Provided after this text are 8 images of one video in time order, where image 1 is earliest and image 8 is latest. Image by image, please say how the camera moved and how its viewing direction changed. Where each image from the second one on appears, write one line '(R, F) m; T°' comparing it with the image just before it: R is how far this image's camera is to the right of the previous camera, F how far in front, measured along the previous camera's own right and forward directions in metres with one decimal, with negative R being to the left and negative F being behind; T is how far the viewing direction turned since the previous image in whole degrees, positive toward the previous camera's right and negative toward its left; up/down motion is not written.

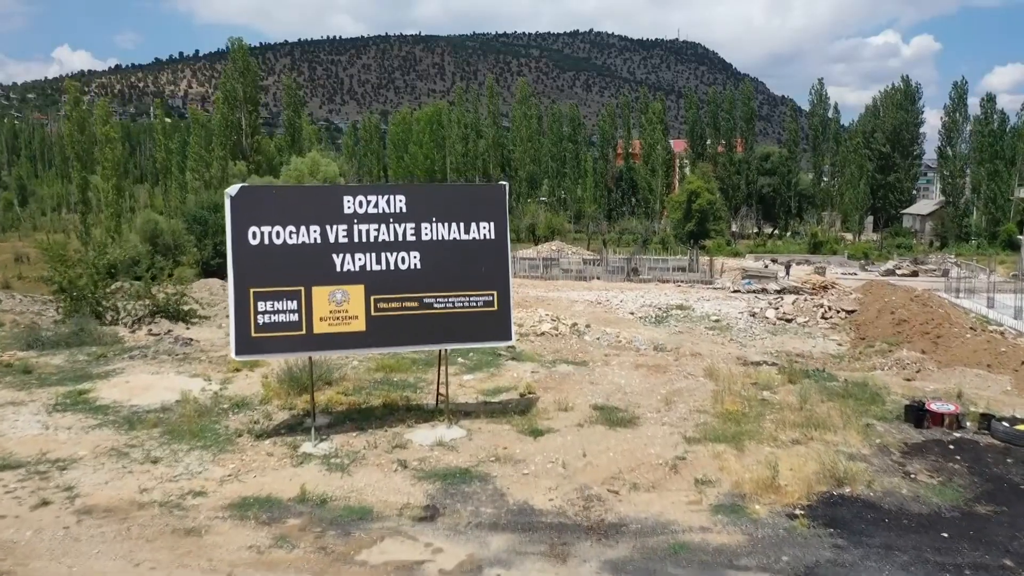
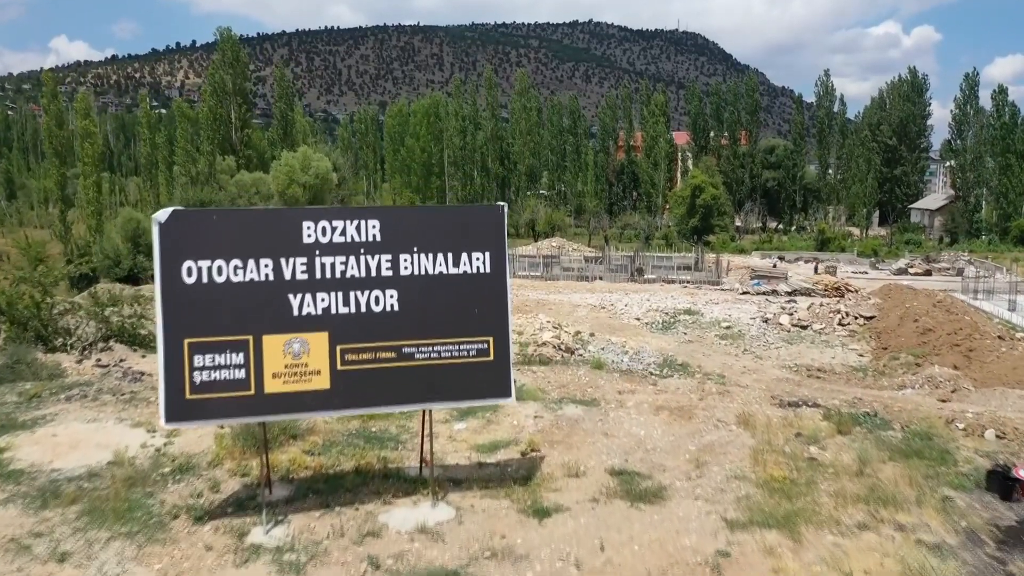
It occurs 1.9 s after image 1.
(0.0, +1.1) m; 0°
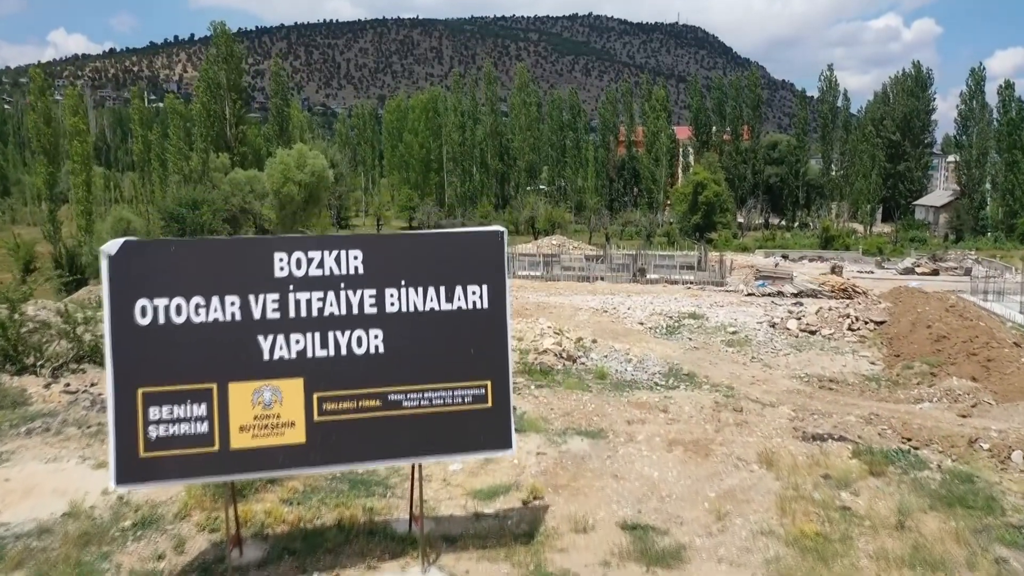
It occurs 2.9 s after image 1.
(0.0, +0.5) m; 0°
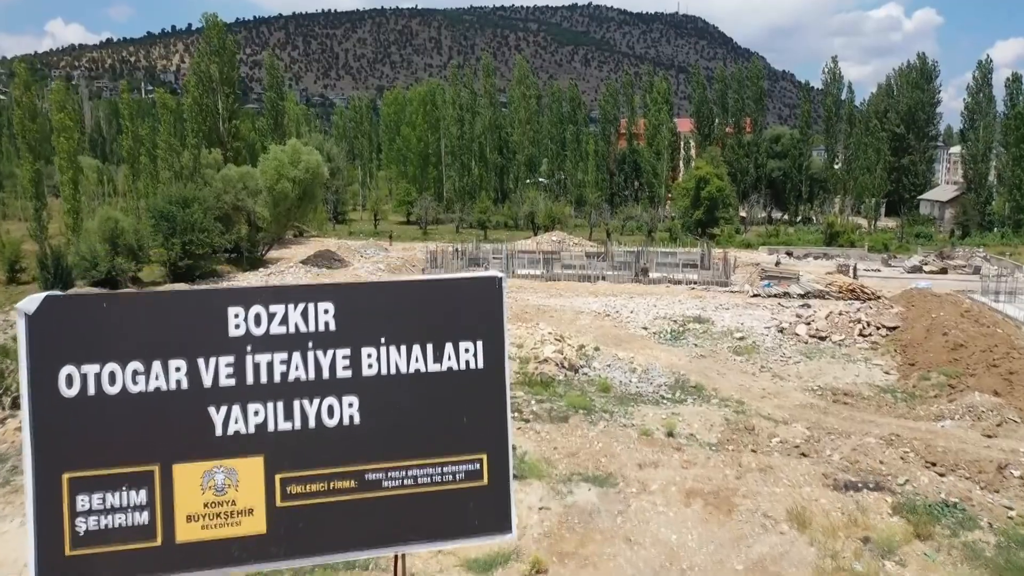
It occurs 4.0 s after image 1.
(0.0, +0.6) m; 0°
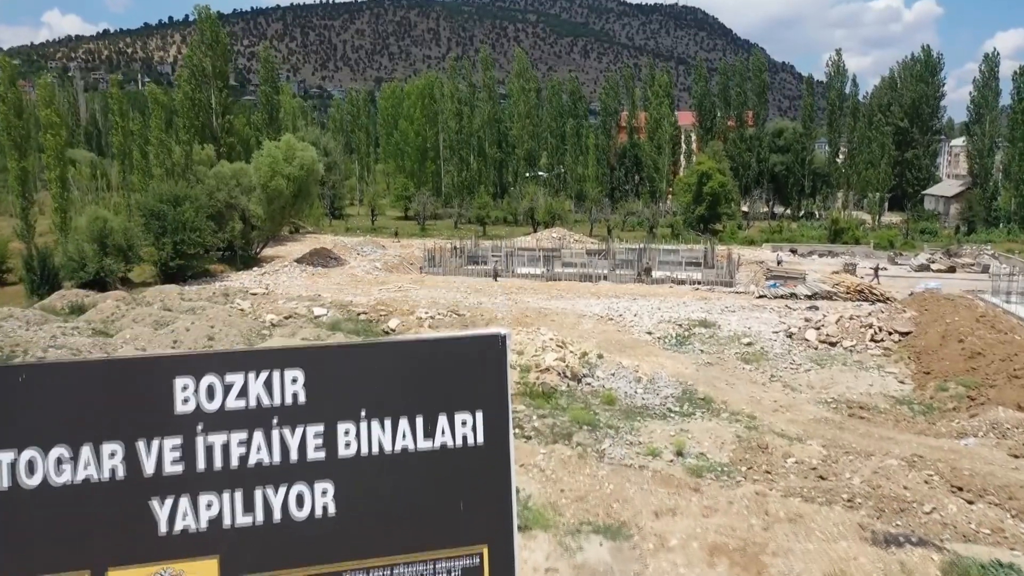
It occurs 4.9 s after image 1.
(0.0, +0.6) m; 0°
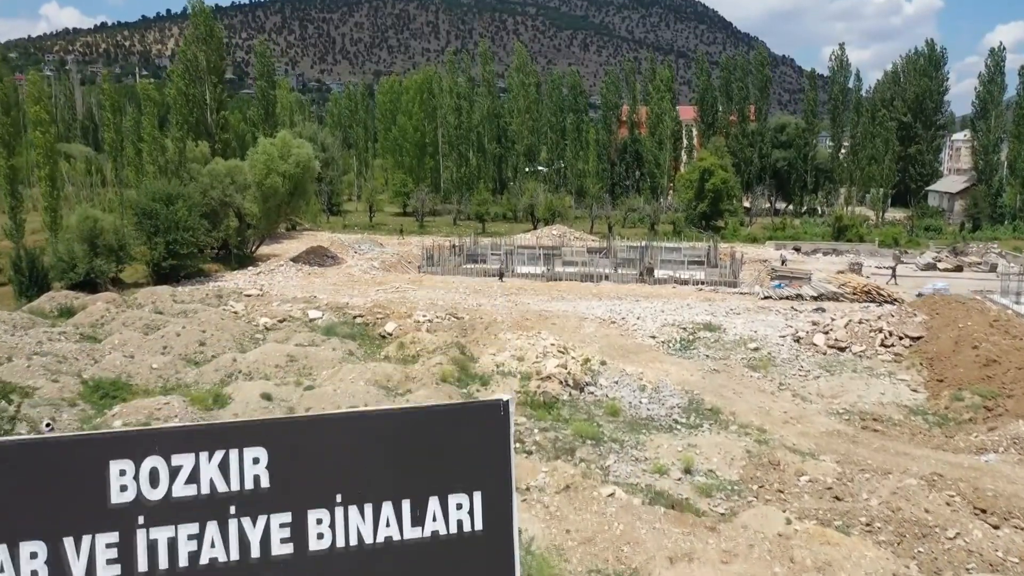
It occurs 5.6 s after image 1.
(0.0, +0.5) m; 0°
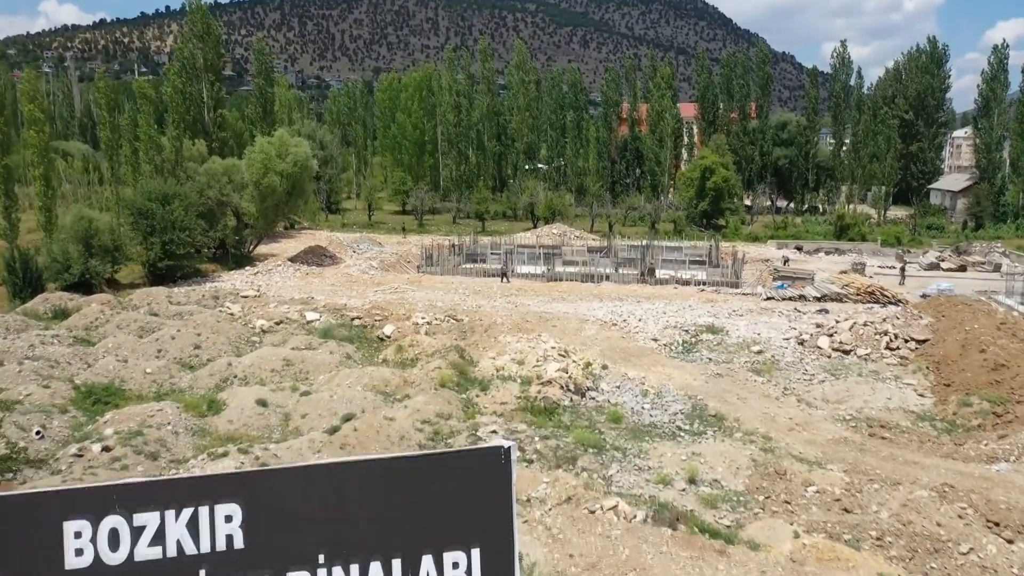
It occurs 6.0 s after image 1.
(0.0, +0.2) m; 0°
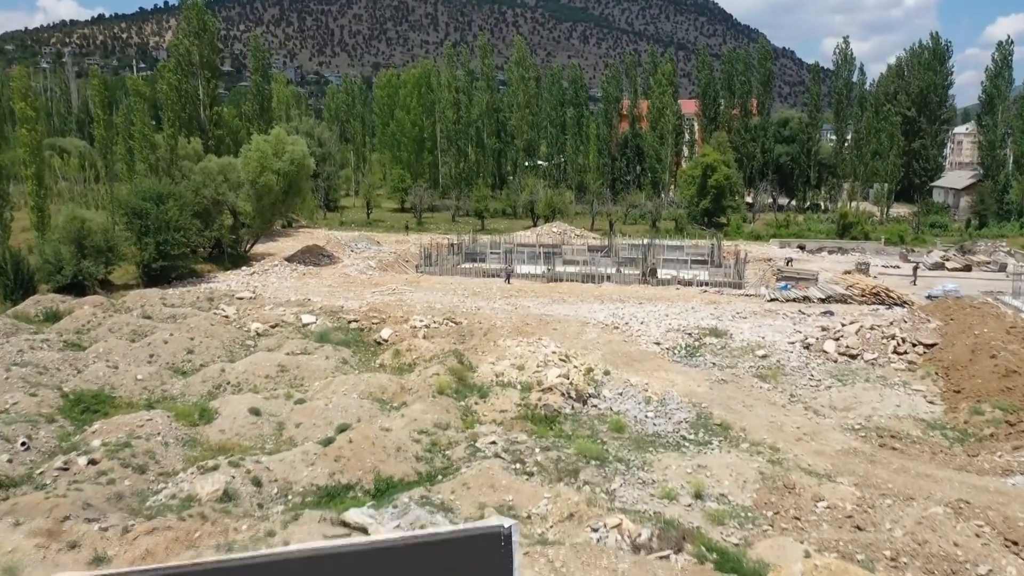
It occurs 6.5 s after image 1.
(0.0, +0.3) m; 0°
